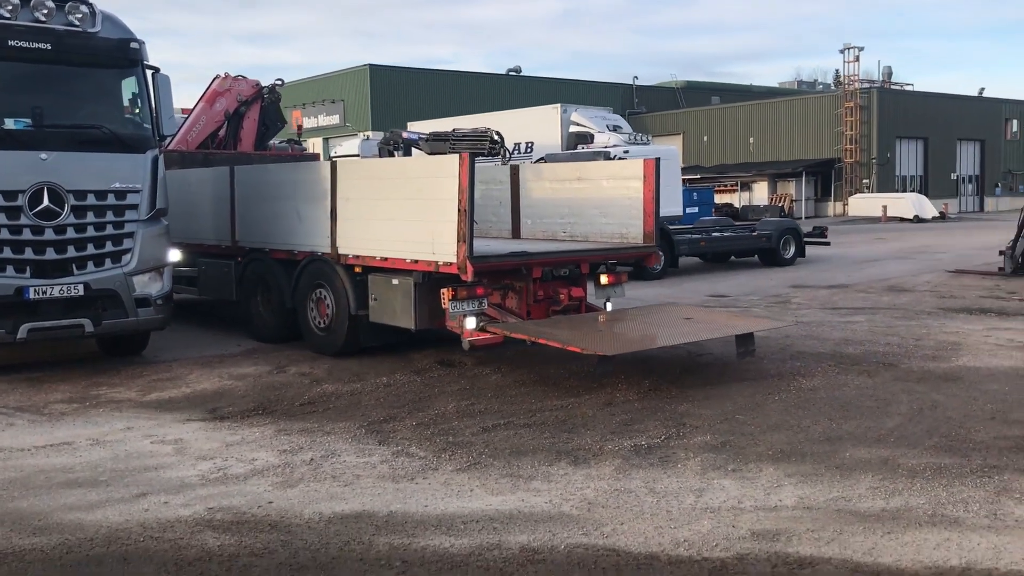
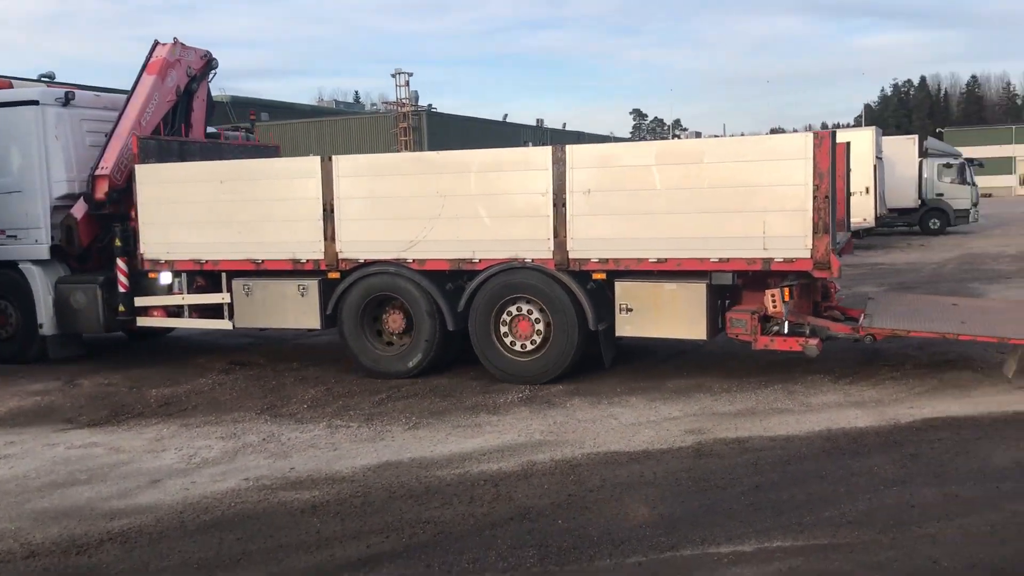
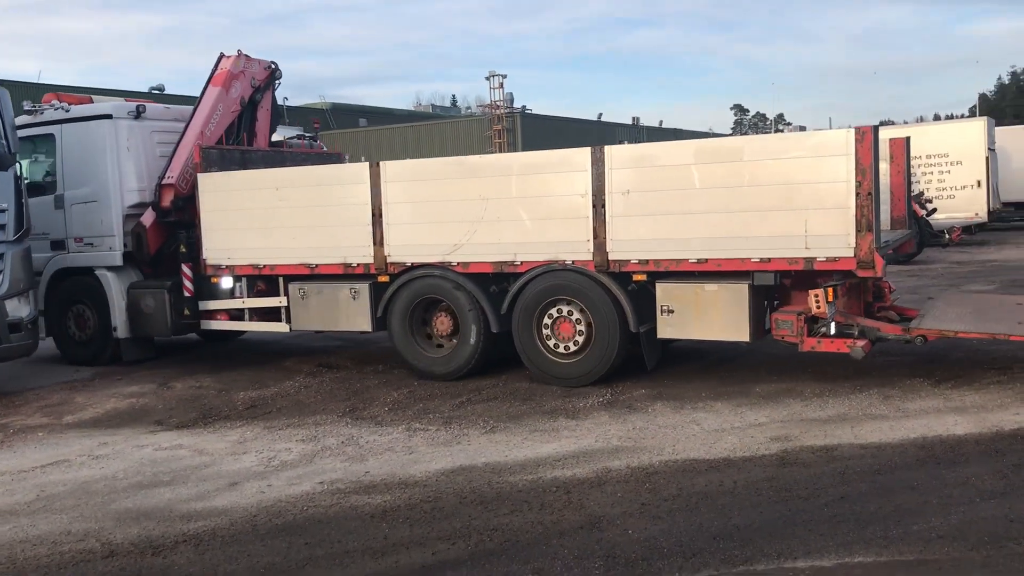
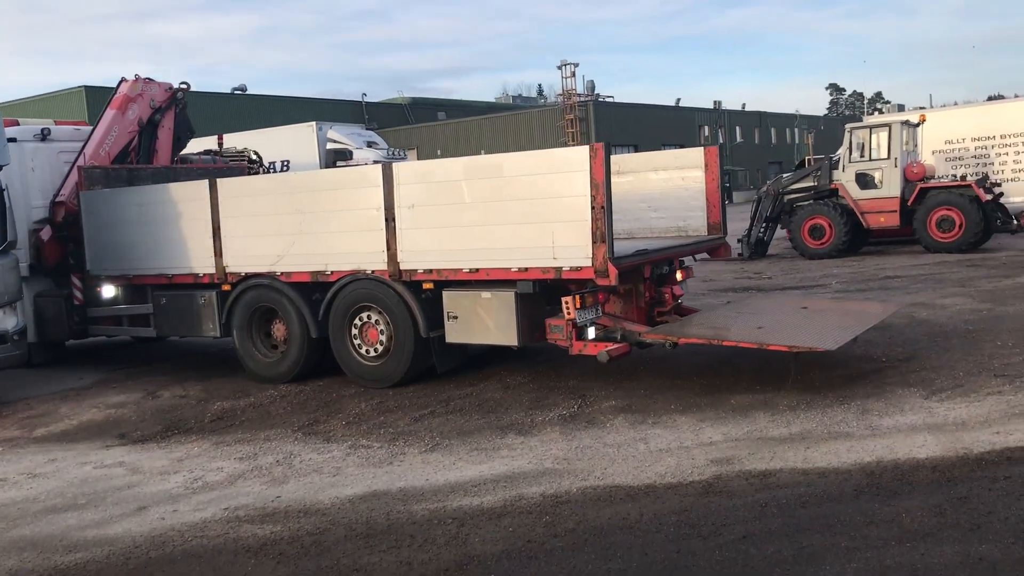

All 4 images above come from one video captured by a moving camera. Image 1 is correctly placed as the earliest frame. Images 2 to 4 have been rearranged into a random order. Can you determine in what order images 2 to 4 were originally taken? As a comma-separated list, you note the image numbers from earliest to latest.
4, 3, 2
